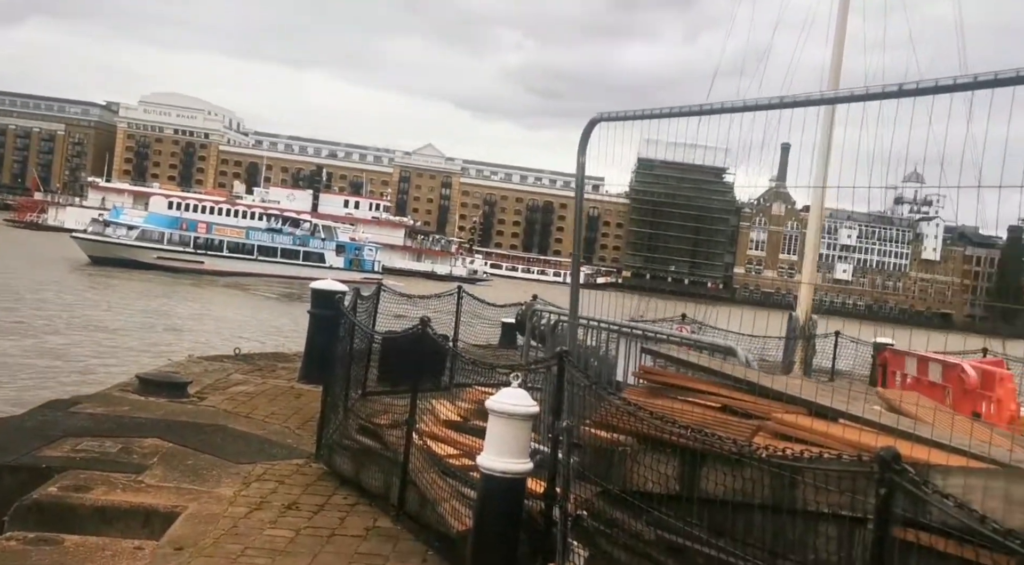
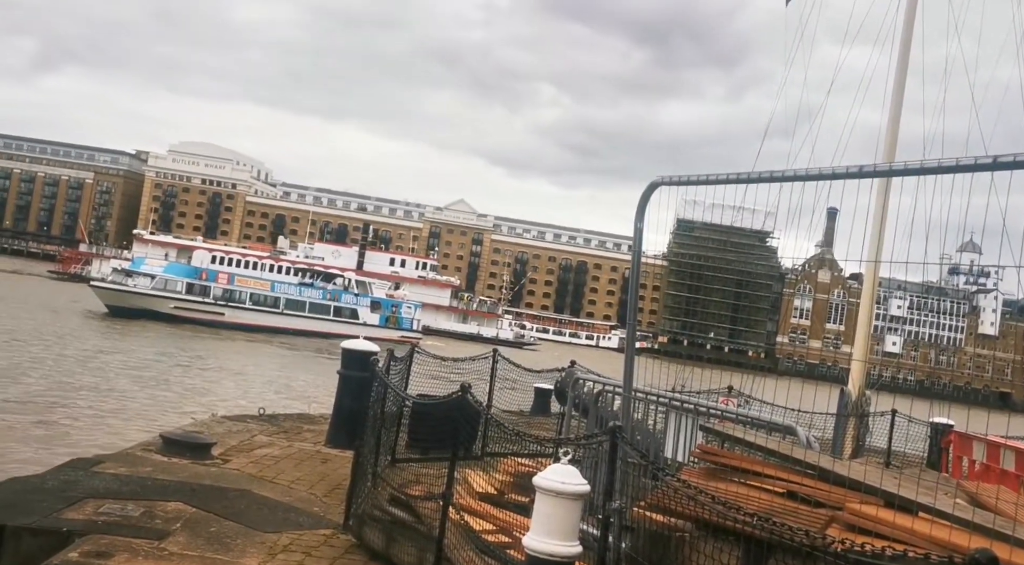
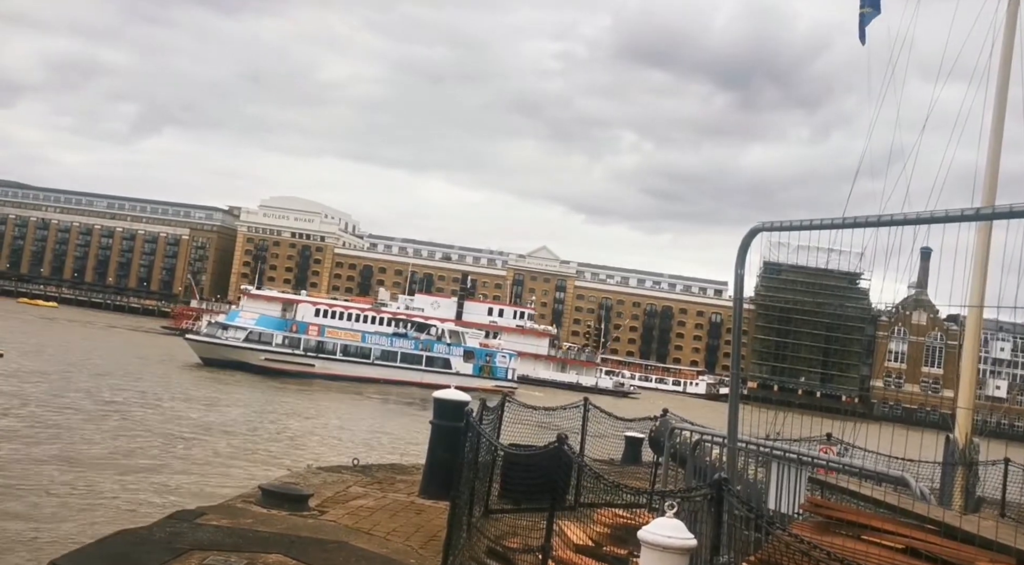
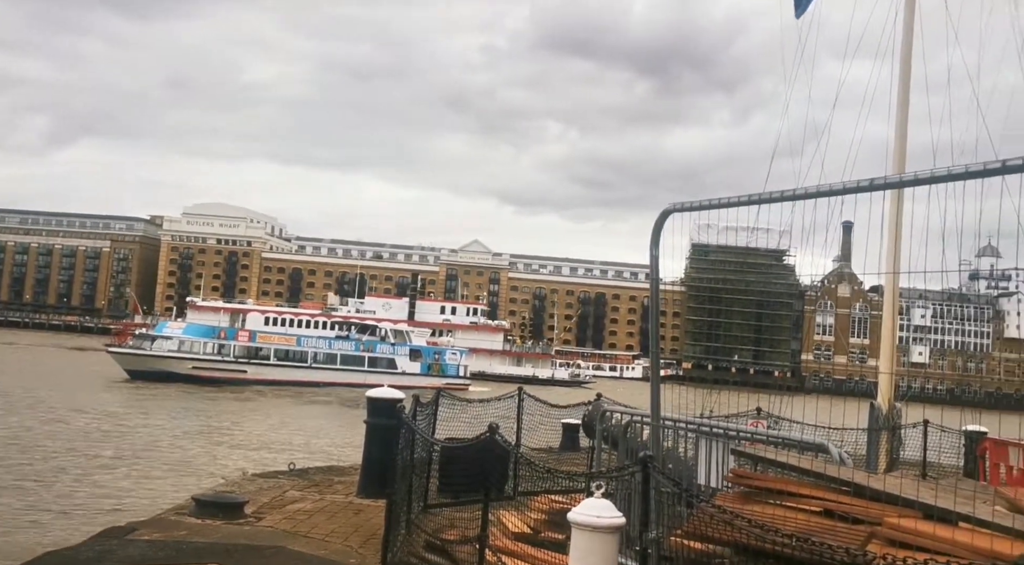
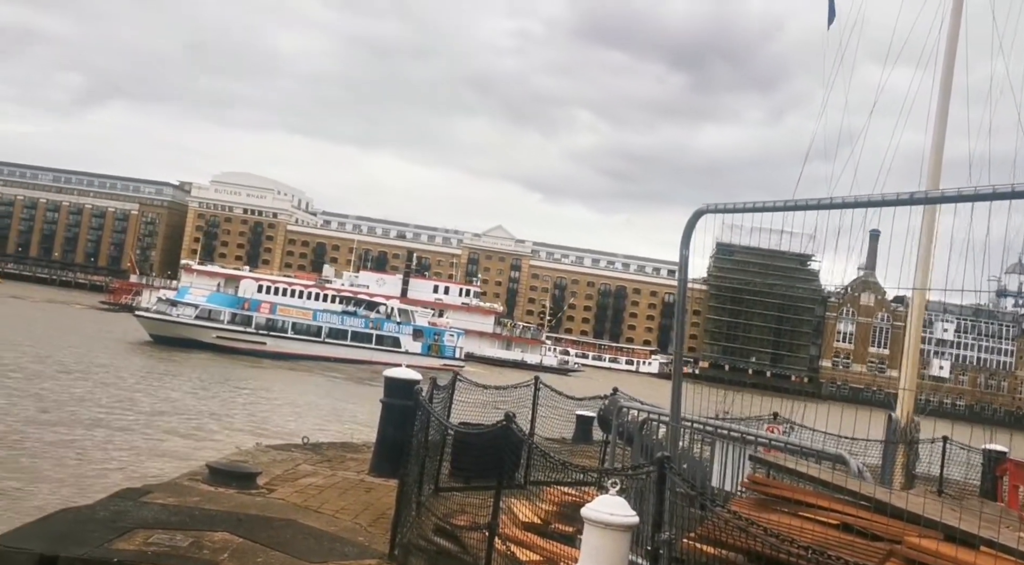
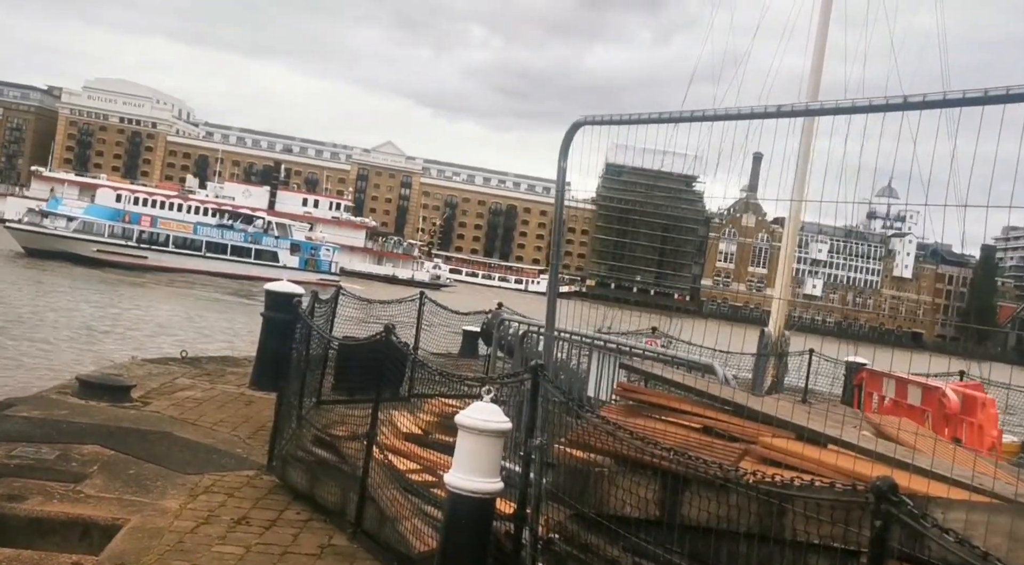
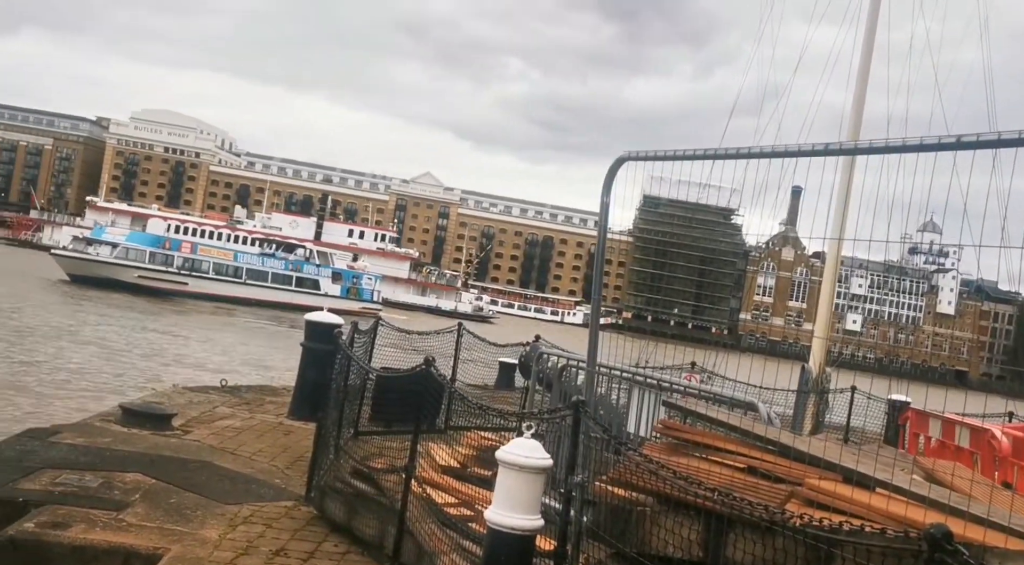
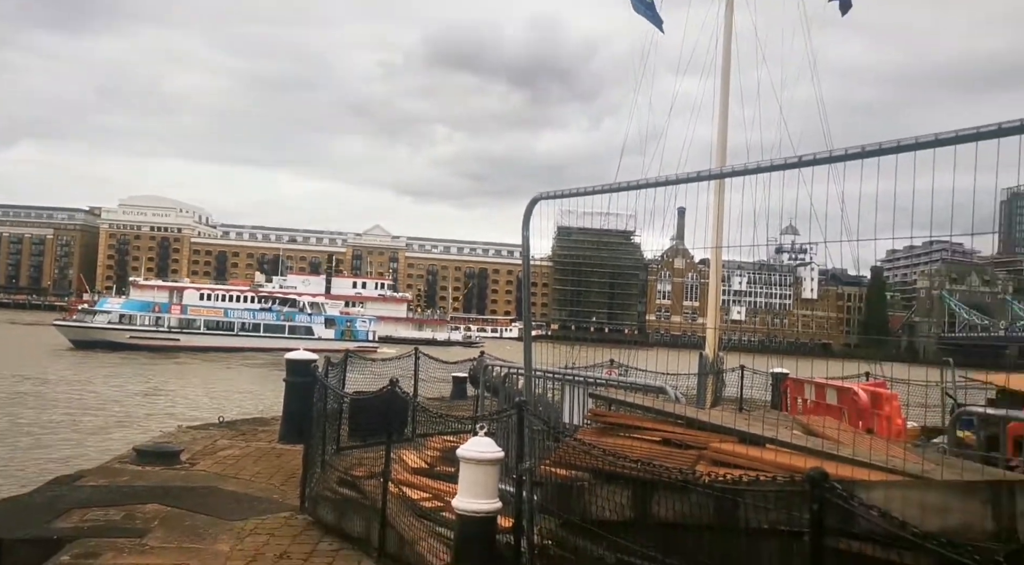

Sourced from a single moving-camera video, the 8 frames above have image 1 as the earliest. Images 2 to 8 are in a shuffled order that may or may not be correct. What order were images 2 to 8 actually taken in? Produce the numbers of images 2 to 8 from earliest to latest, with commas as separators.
6, 7, 2, 5, 3, 4, 8
